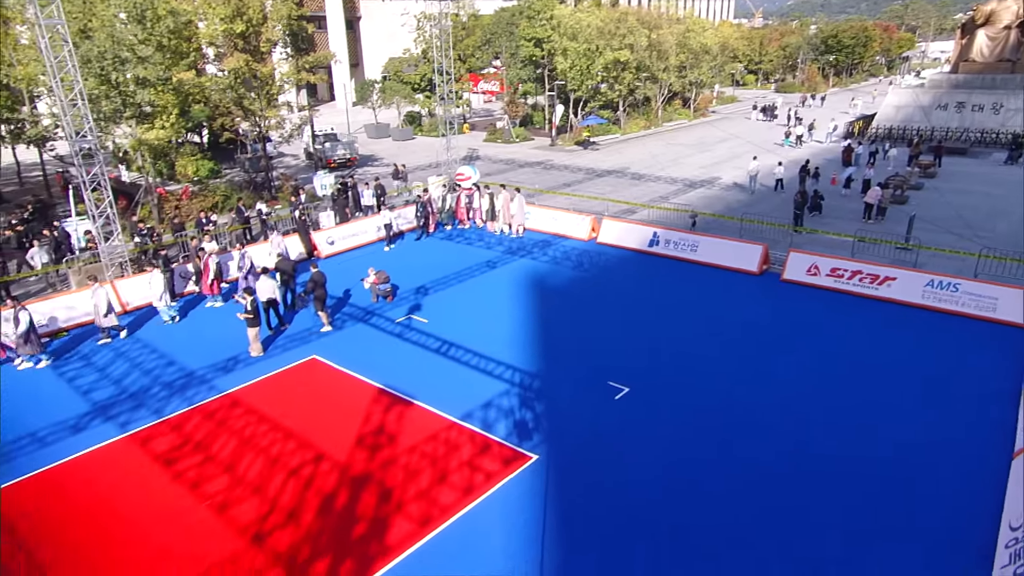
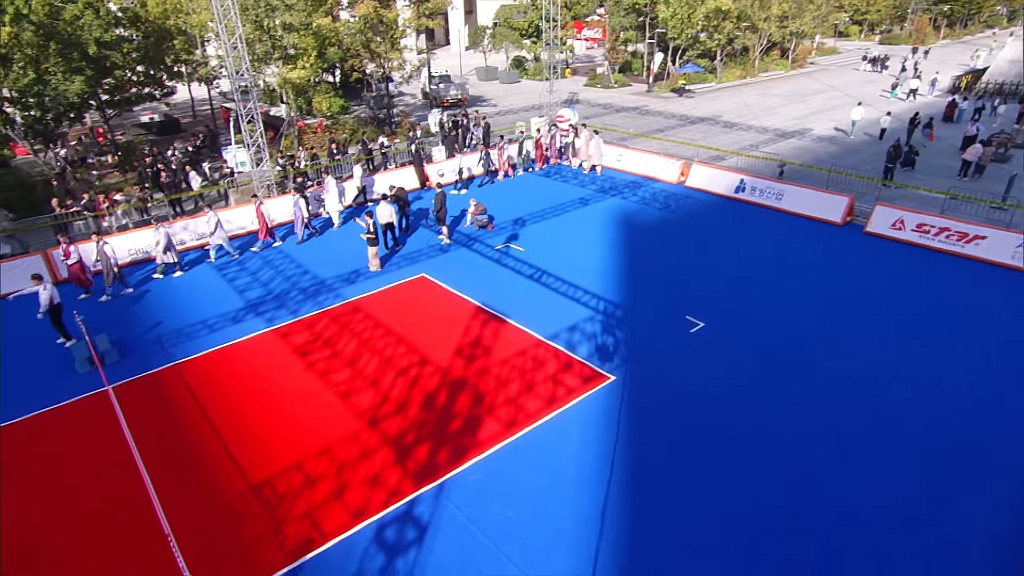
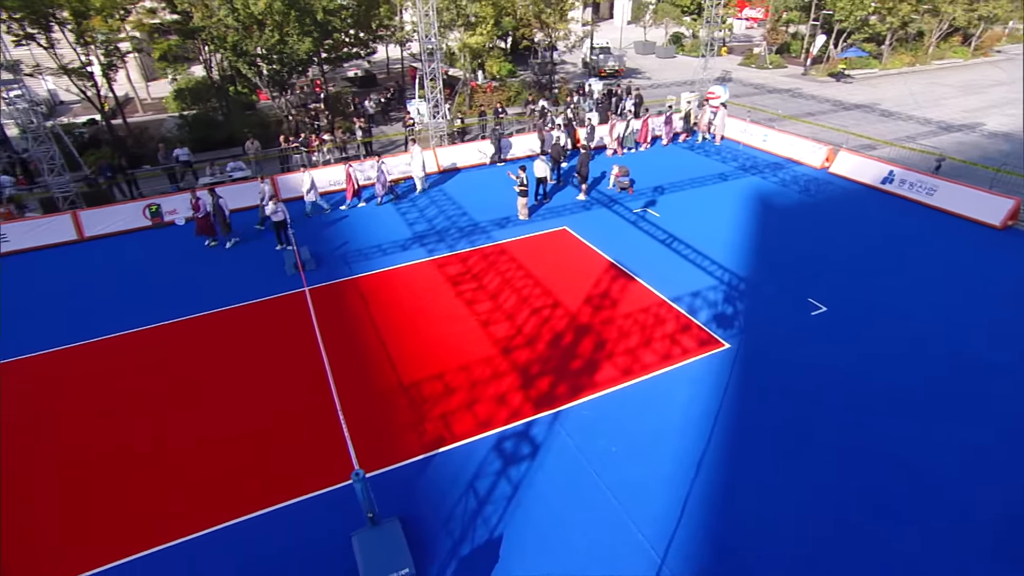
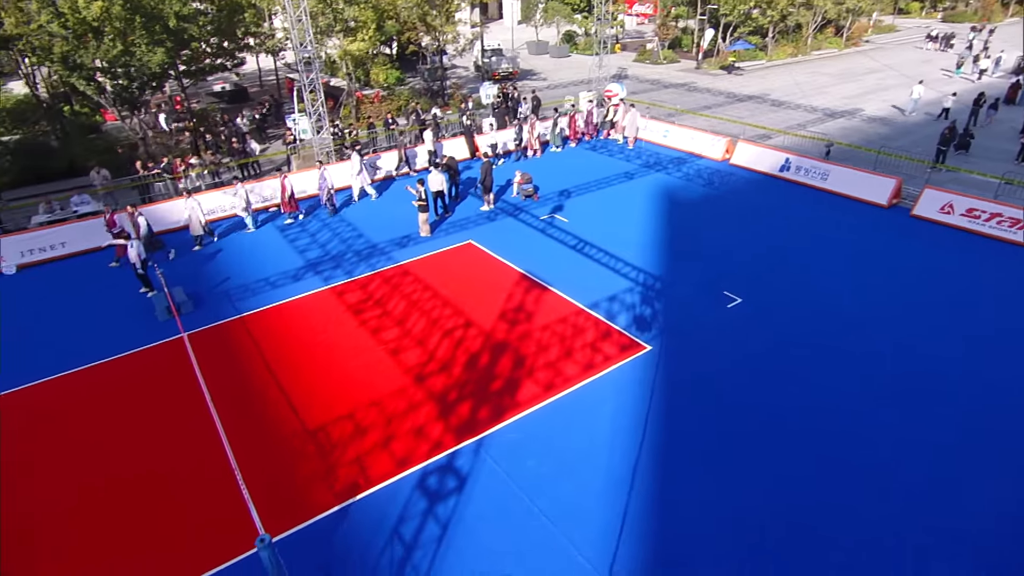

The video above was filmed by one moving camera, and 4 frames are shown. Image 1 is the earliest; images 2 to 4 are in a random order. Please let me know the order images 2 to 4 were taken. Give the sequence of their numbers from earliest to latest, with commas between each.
2, 4, 3
